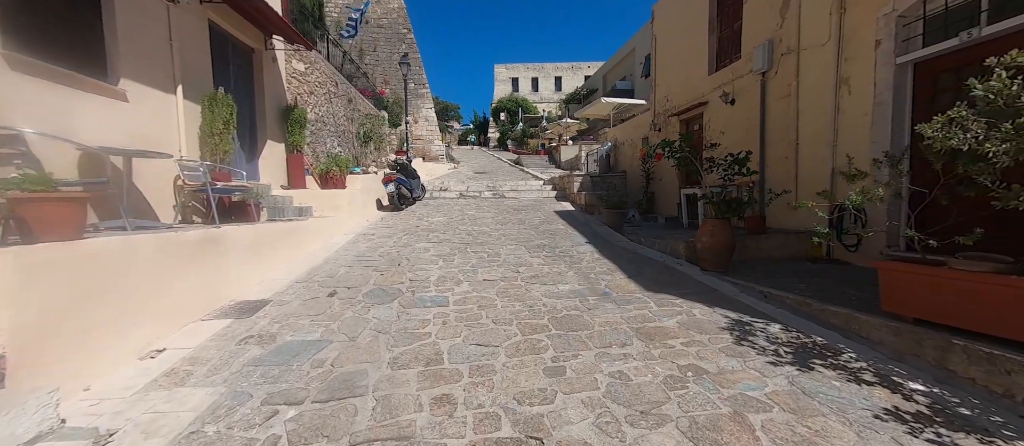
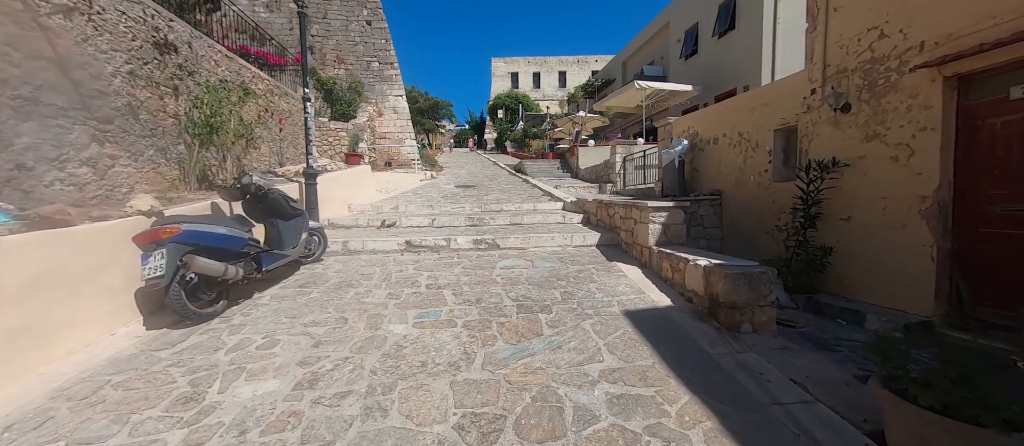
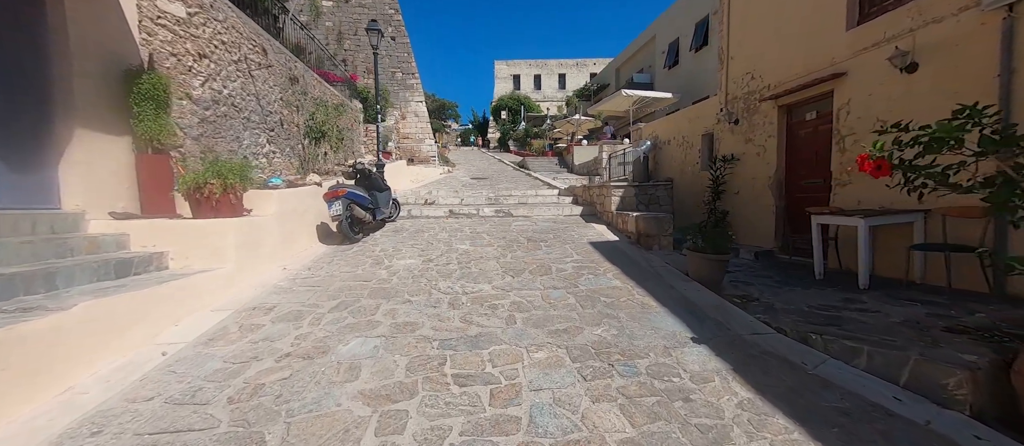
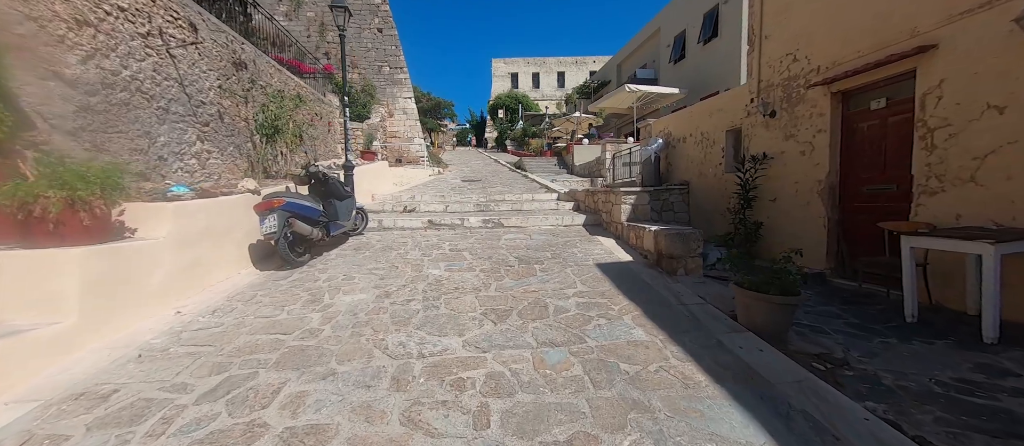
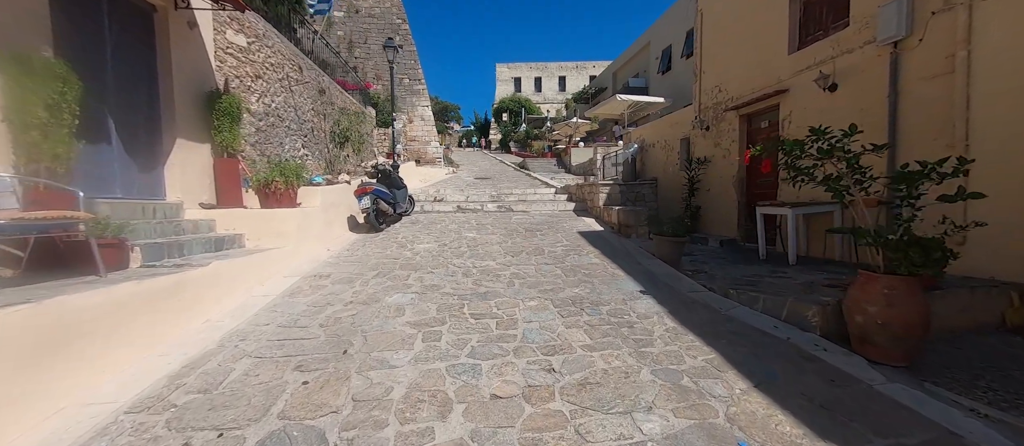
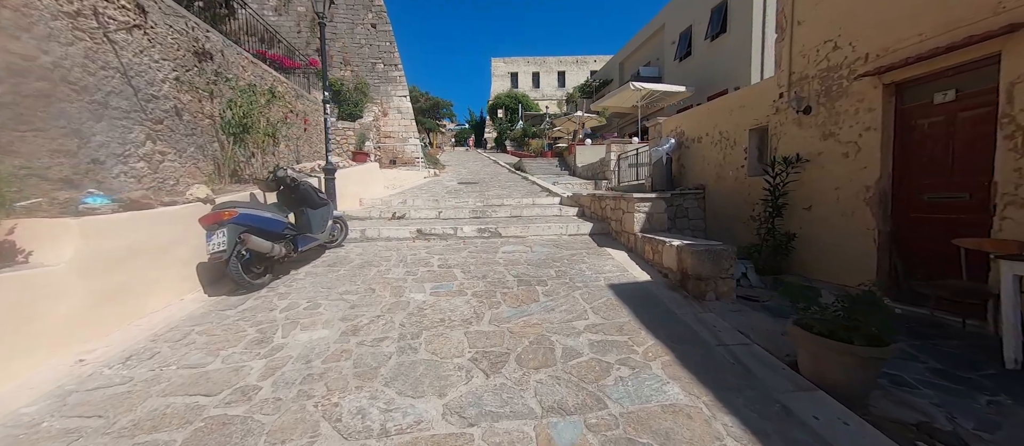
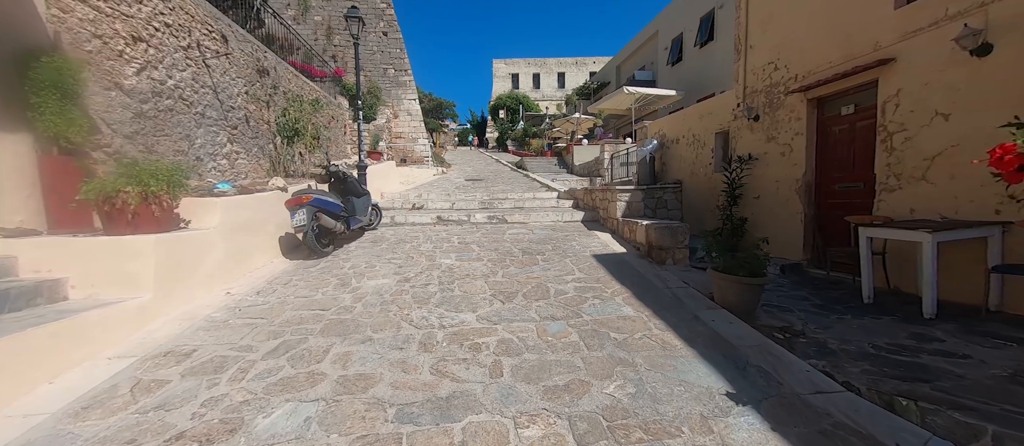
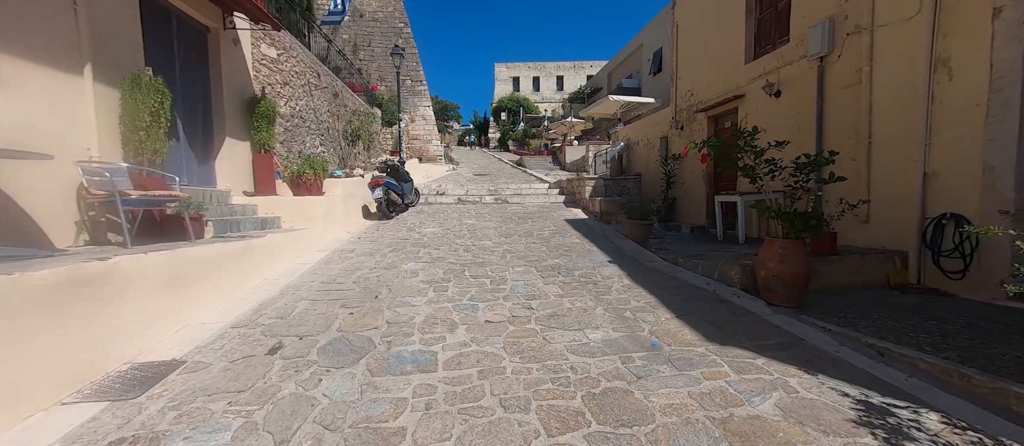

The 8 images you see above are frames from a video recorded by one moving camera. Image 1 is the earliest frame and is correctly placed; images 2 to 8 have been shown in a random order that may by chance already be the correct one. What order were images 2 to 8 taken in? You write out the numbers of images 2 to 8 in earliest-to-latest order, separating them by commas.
8, 5, 3, 7, 4, 6, 2
